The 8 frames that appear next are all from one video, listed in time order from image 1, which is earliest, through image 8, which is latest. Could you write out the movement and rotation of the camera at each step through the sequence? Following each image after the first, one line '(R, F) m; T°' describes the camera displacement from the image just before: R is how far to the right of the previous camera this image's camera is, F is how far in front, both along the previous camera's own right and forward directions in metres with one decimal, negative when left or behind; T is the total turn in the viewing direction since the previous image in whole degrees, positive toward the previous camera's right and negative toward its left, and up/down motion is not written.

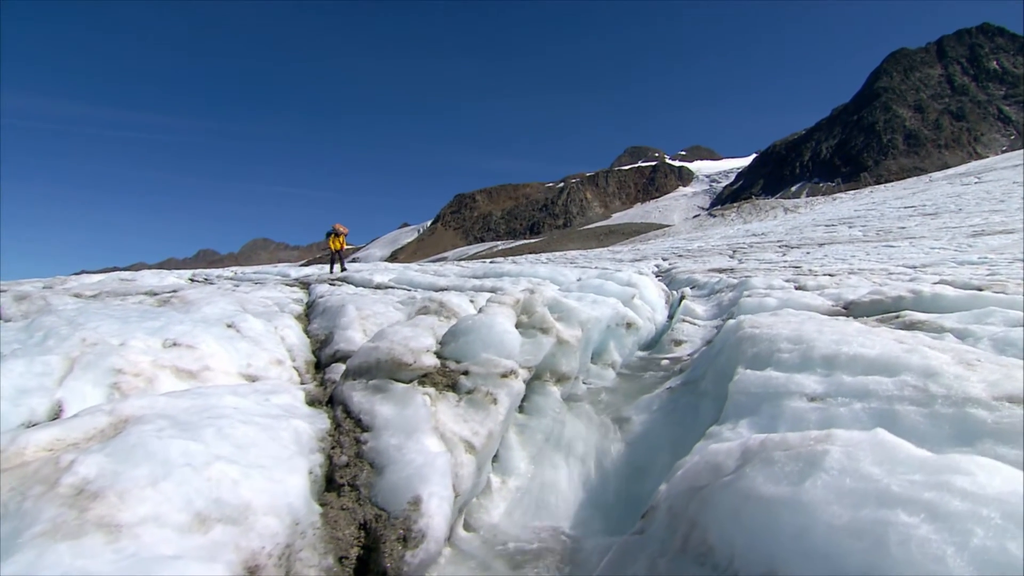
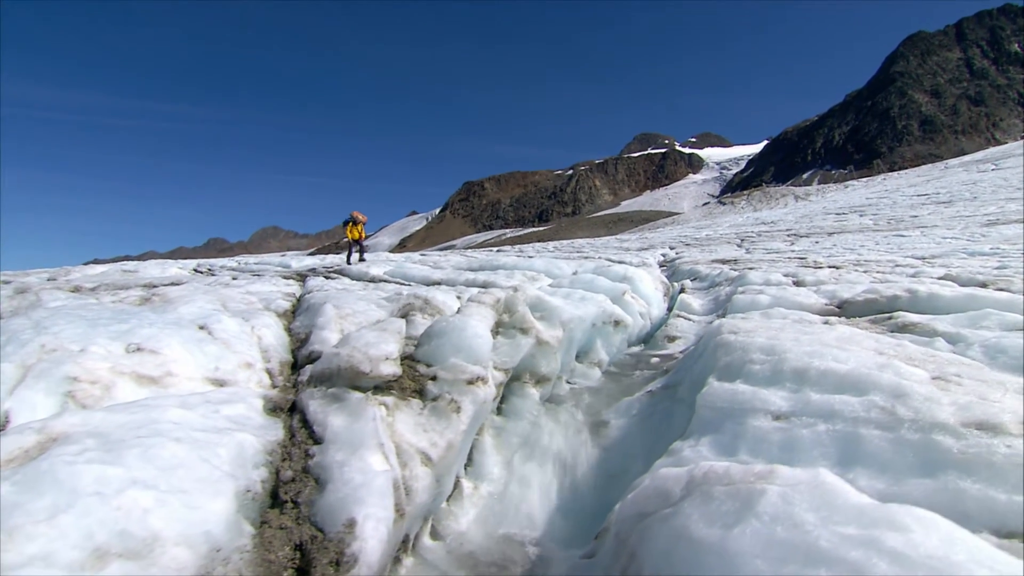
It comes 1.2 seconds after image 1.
(+0.4, +0.2) m; -1°
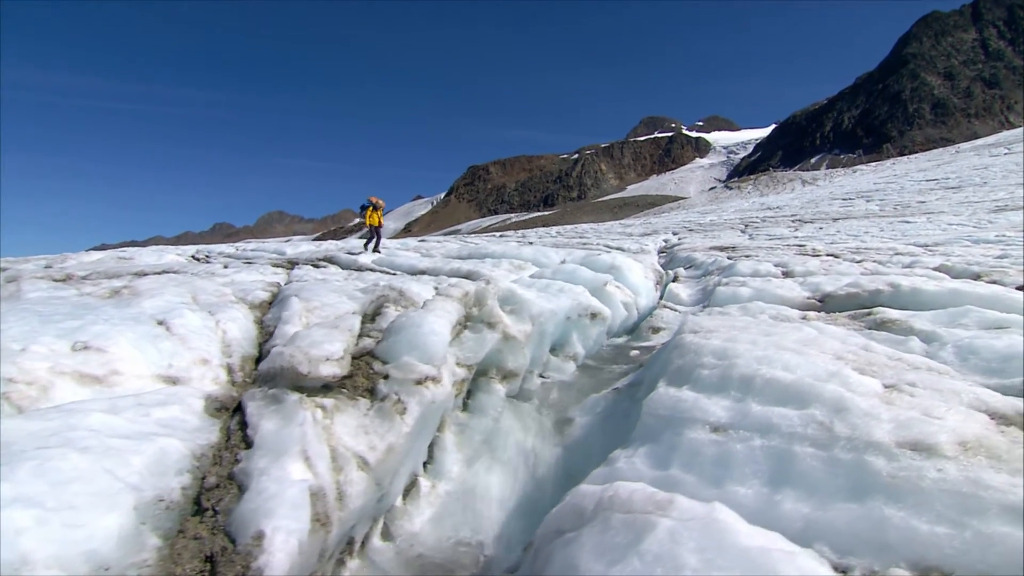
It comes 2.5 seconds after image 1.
(+0.5, +0.2) m; -1°
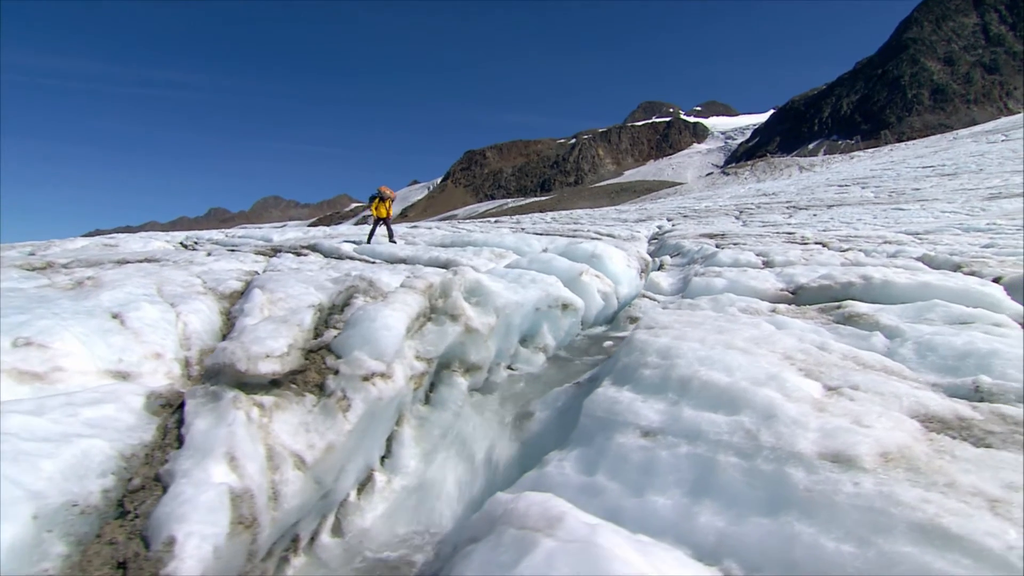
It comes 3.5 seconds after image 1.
(+0.4, +0.1) m; 0°
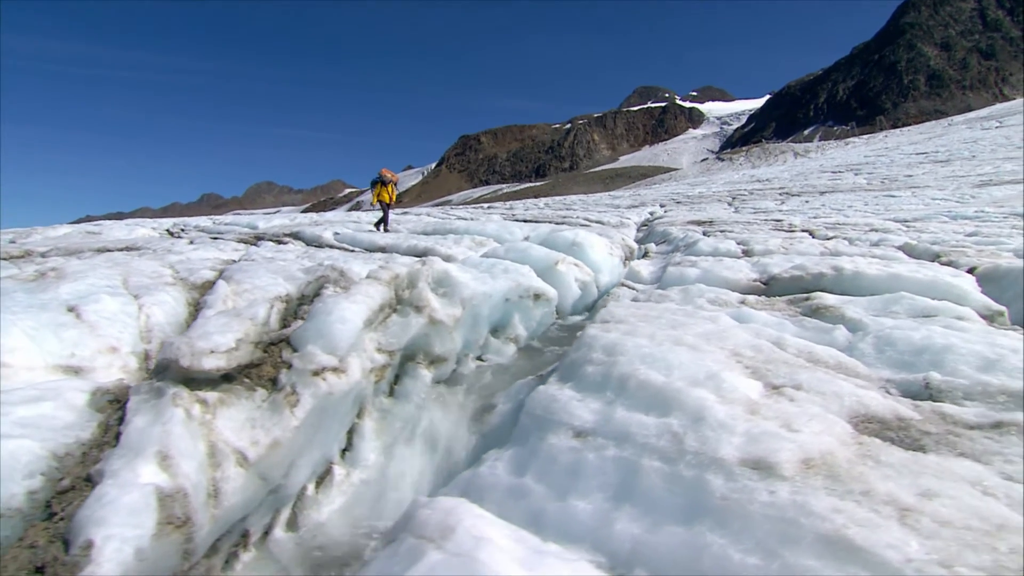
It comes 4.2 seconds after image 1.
(+0.4, +0.1) m; 0°
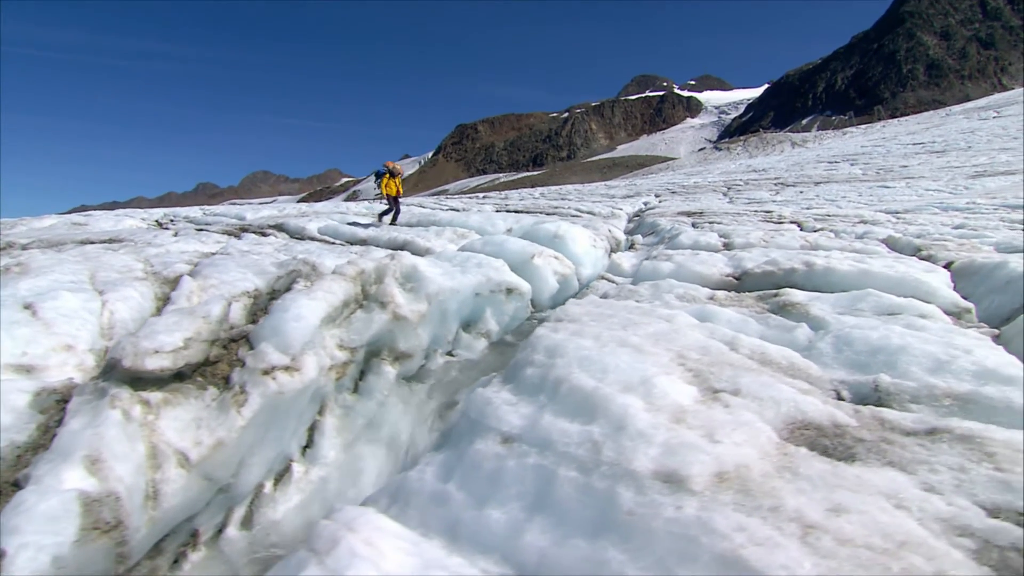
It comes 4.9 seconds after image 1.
(+0.4, +0.1) m; 0°
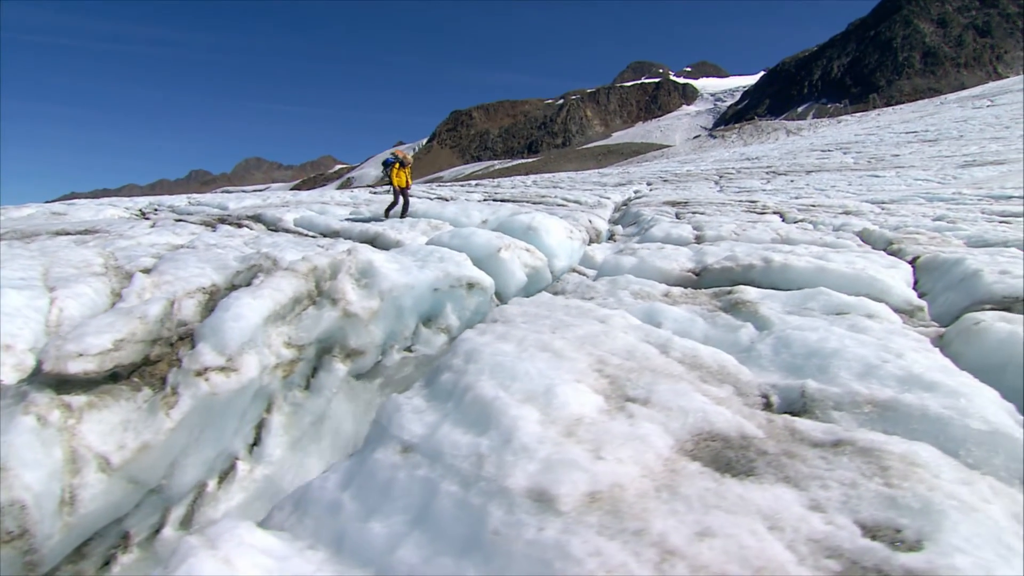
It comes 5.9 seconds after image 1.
(+0.5, +0.1) m; 0°
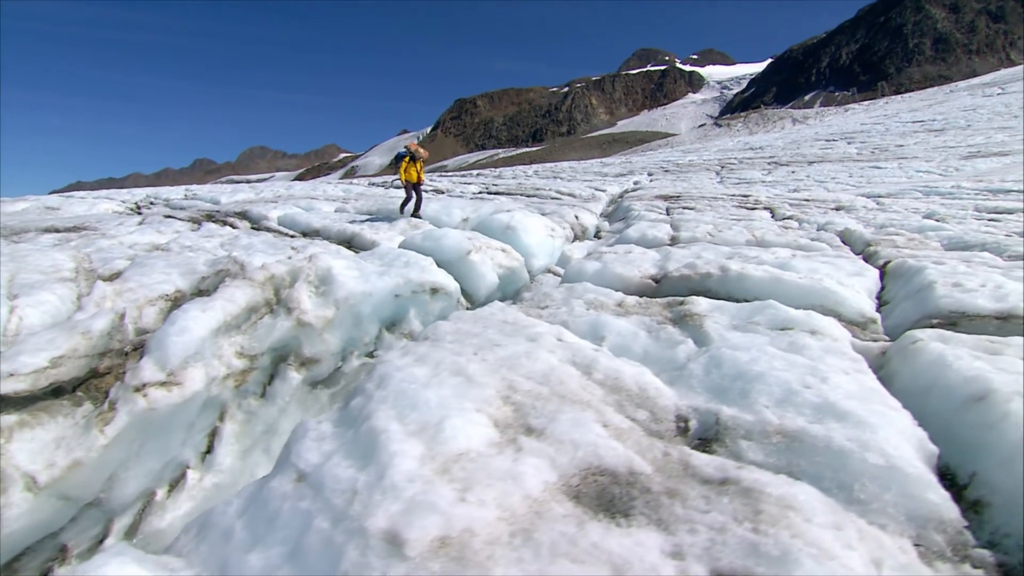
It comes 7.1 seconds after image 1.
(+0.6, 0.0) m; -1°
